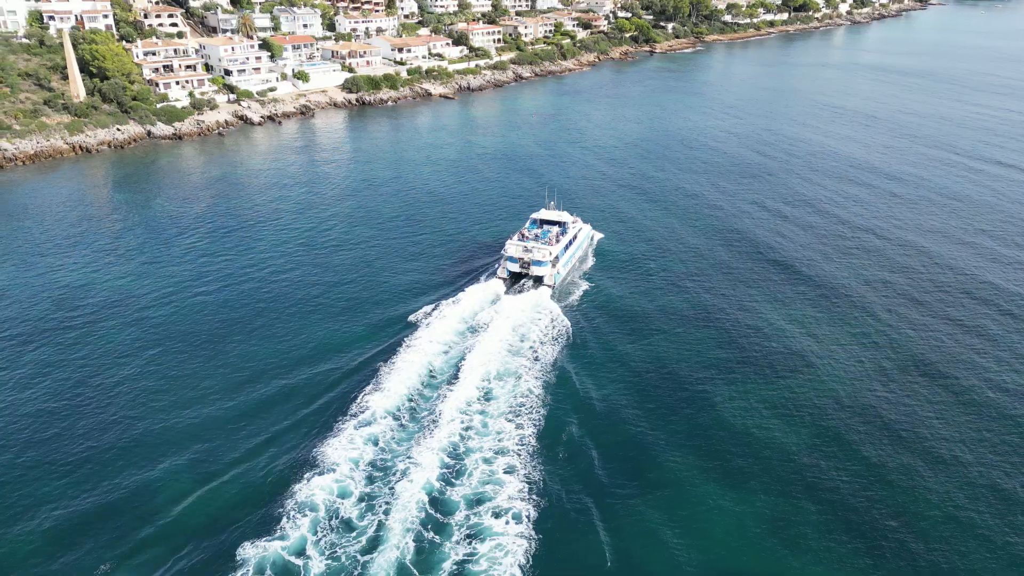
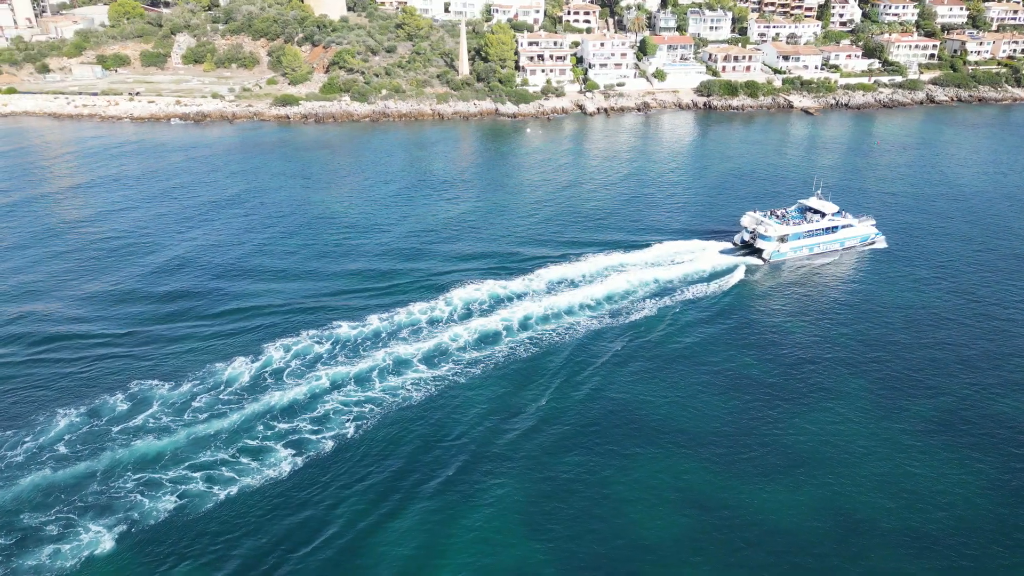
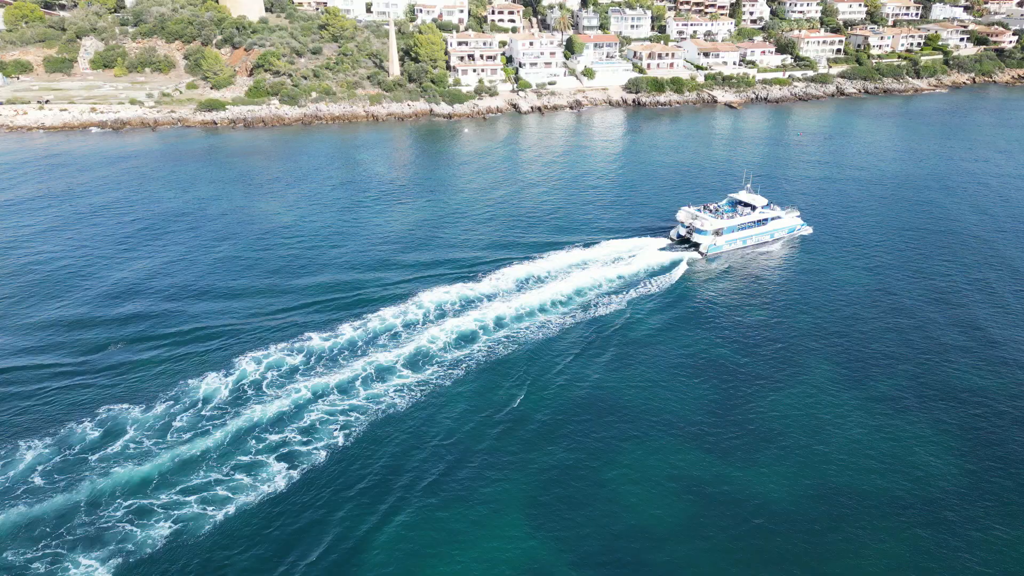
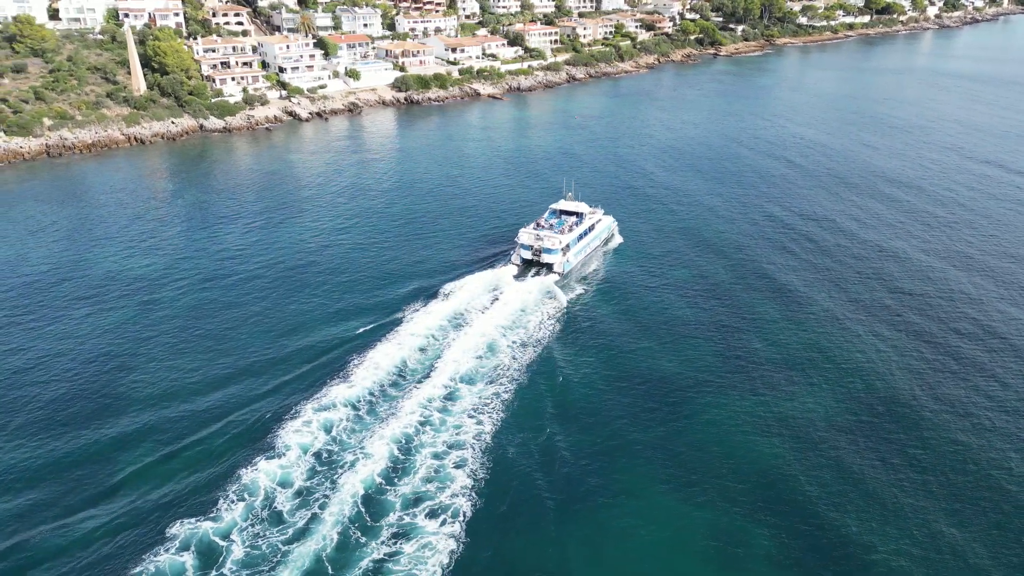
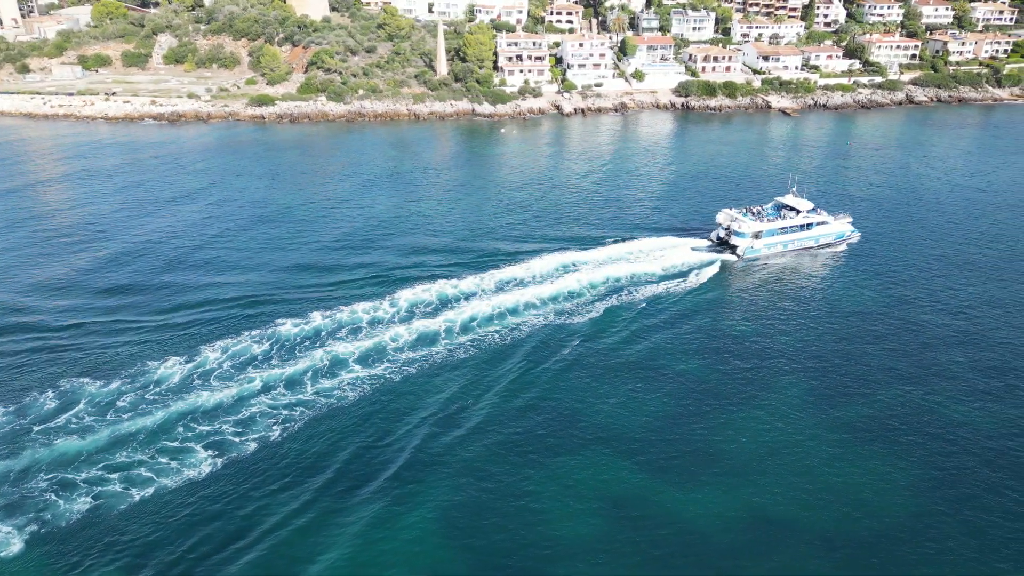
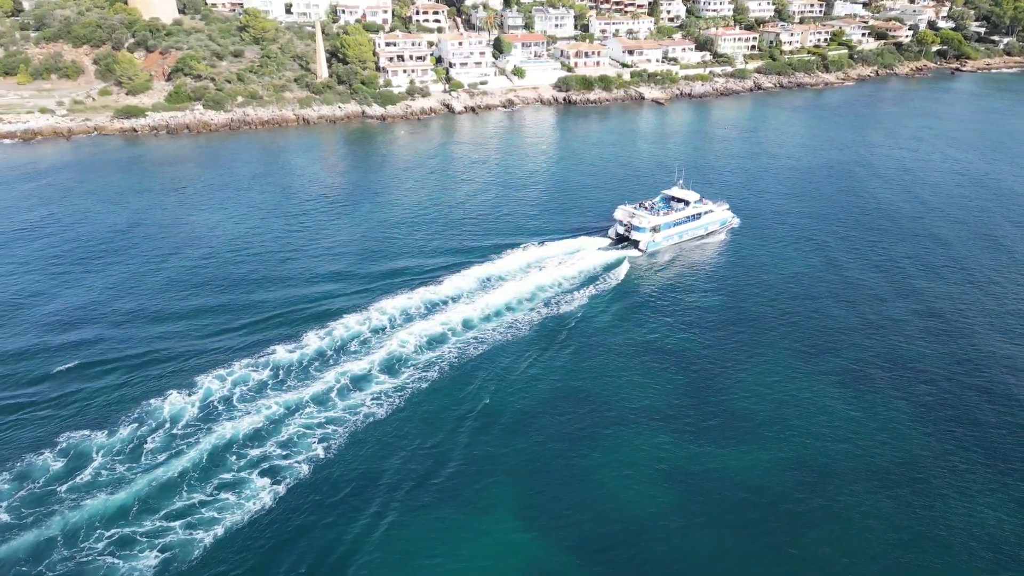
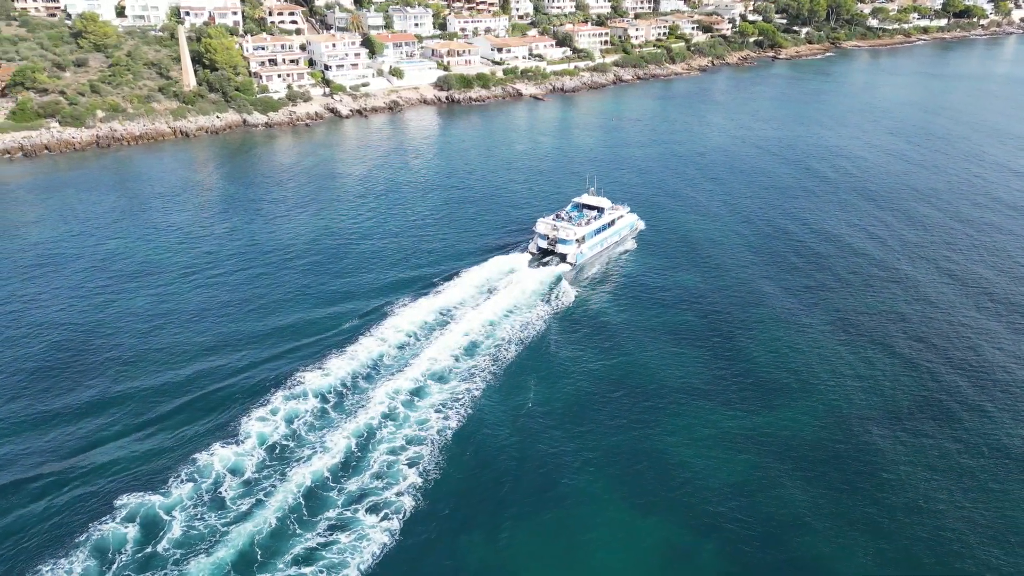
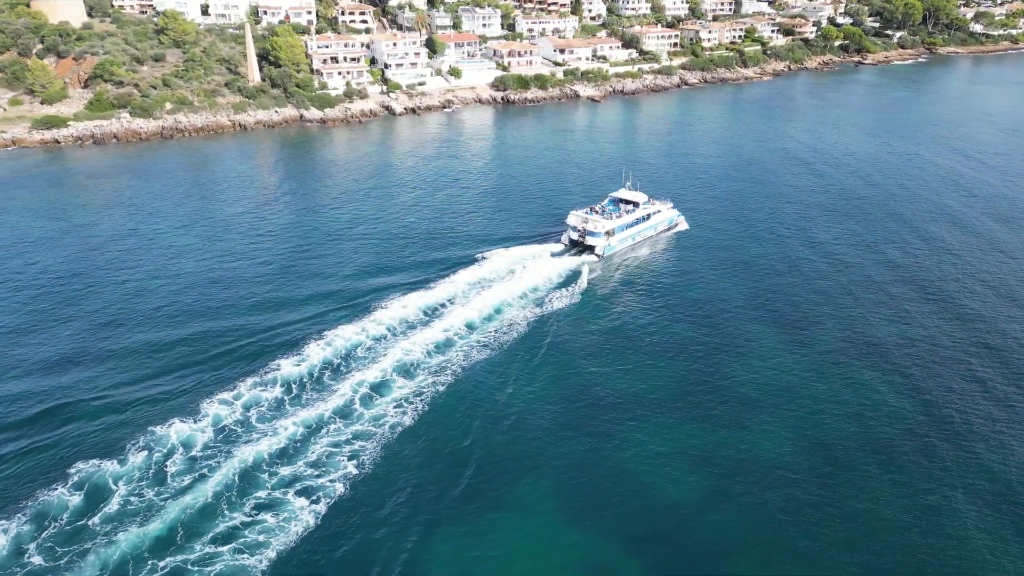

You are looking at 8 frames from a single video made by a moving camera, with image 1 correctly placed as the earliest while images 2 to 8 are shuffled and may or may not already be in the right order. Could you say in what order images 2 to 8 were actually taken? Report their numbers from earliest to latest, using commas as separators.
4, 7, 8, 6, 3, 2, 5
